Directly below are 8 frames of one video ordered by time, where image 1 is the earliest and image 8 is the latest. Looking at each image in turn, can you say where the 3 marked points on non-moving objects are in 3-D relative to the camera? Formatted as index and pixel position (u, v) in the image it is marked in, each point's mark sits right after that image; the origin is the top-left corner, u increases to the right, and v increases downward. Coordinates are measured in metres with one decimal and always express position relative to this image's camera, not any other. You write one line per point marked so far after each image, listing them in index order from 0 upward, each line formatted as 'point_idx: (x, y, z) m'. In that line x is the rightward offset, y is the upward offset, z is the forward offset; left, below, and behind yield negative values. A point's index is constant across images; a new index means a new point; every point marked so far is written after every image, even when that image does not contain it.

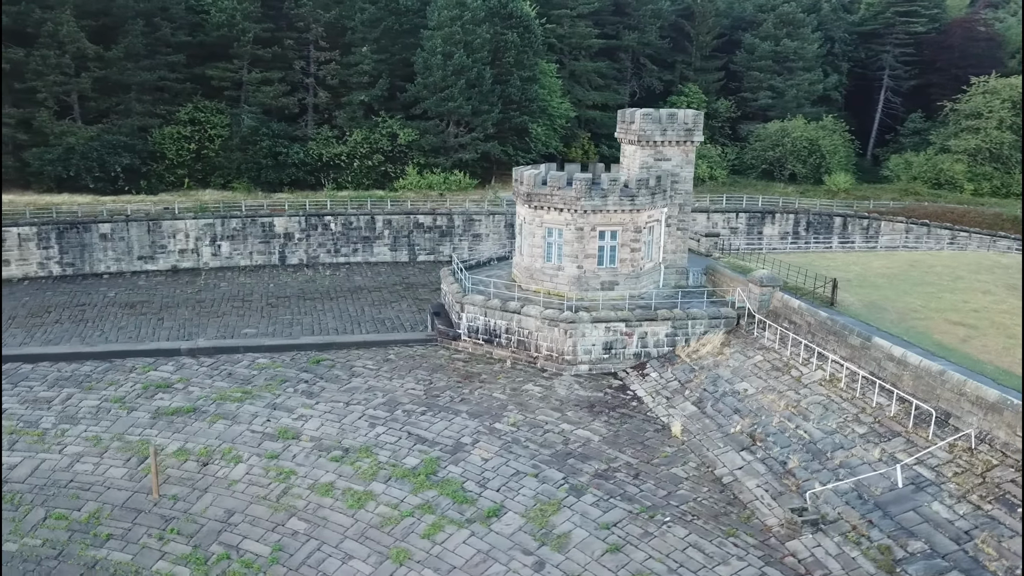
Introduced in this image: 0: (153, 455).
0: (-7.4, -3.4, +16.5) m
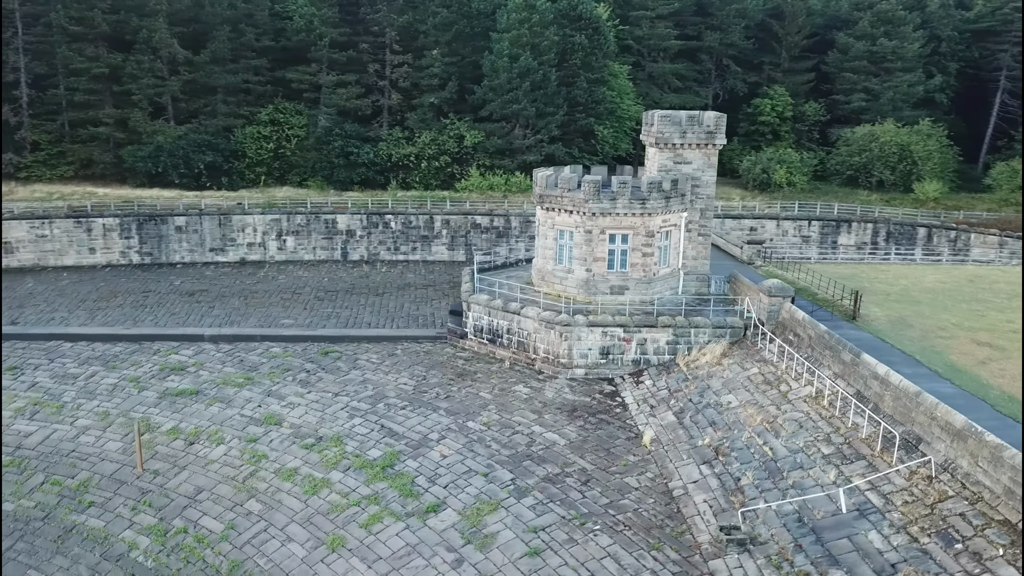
0: (-8.0, -3.2, +17.6) m
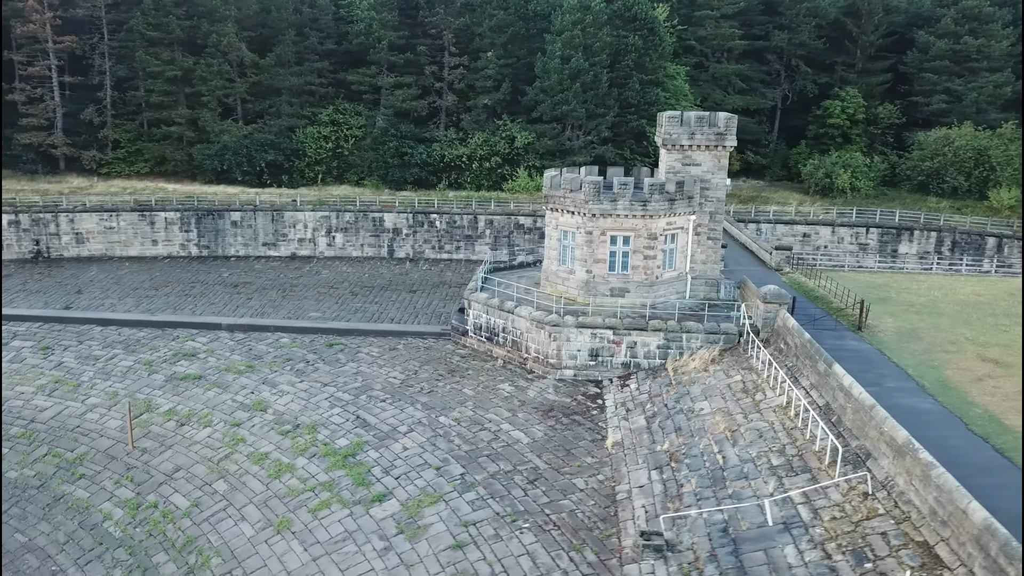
0: (-8.6, -2.9, +18.7) m
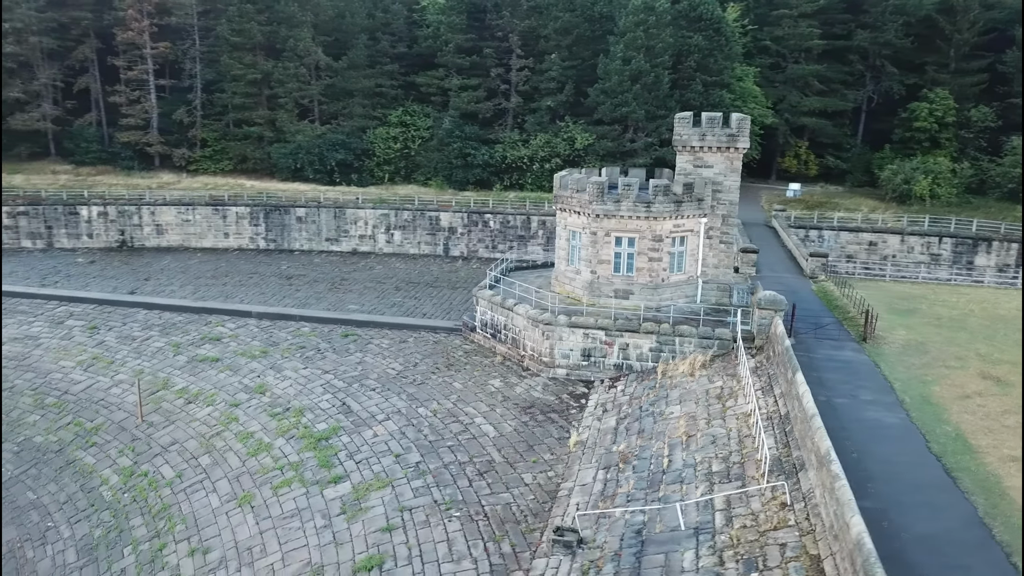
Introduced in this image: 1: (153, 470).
0: (-8.8, -2.6, +20.2) m
1: (-7.6, -3.9, +16.8) m
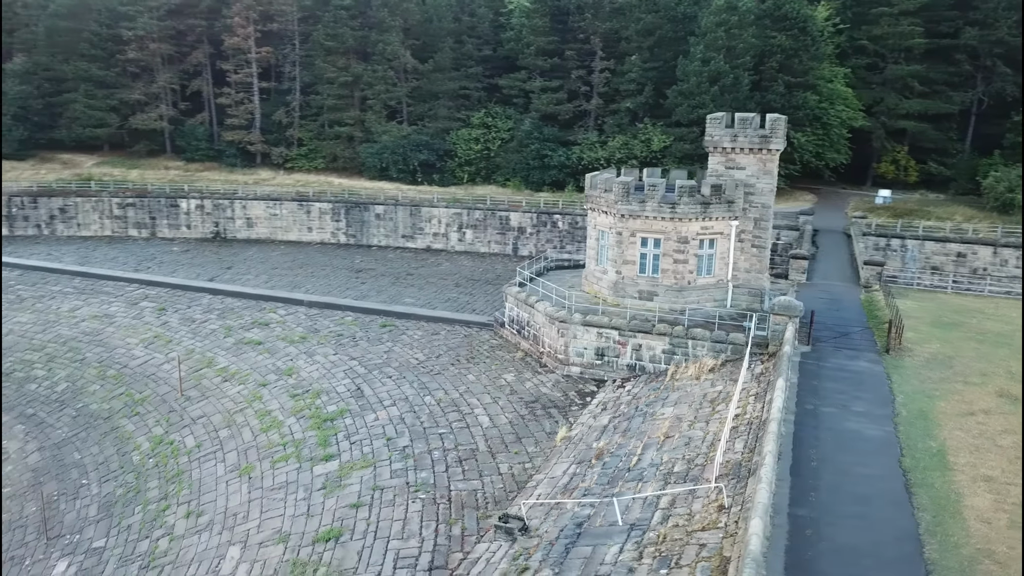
0: (-8.3, -2.2, +21.8) m
1: (-7.7, -3.5, +18.3) m
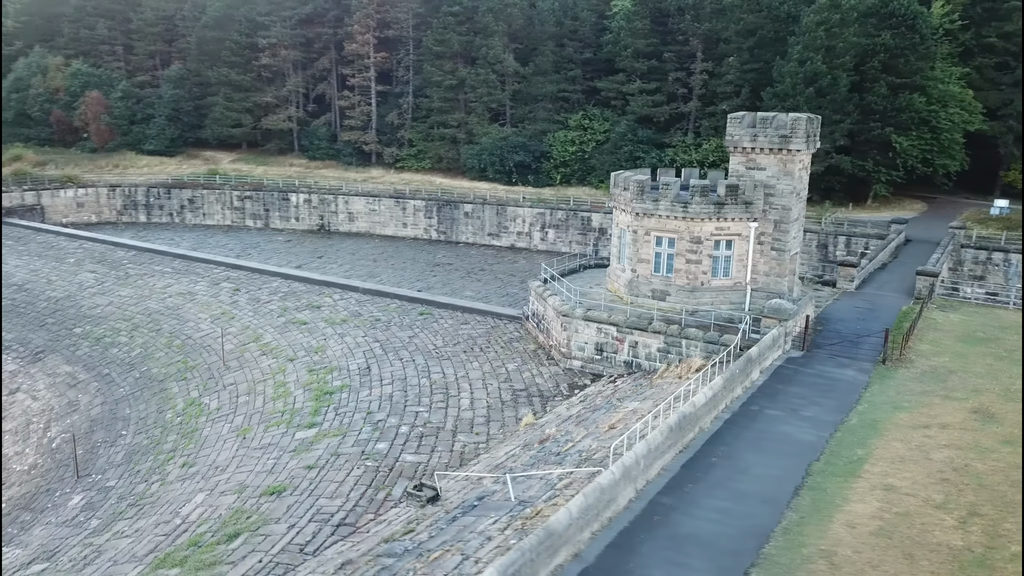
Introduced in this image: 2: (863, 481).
0: (-7.8, -1.6, +24.0) m
1: (-7.8, -2.9, +20.4) m
2: (+5.0, -2.8, +11.4) m
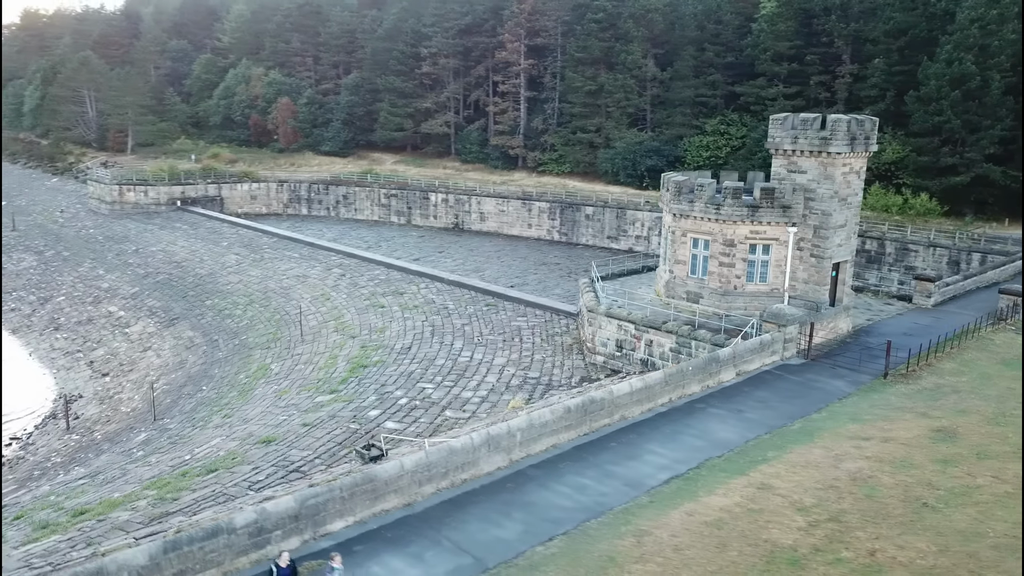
0: (-6.0, -1.1, +26.6) m
1: (-7.0, -2.3, +23.1) m
2: (+3.3, -2.7, +11.3) m
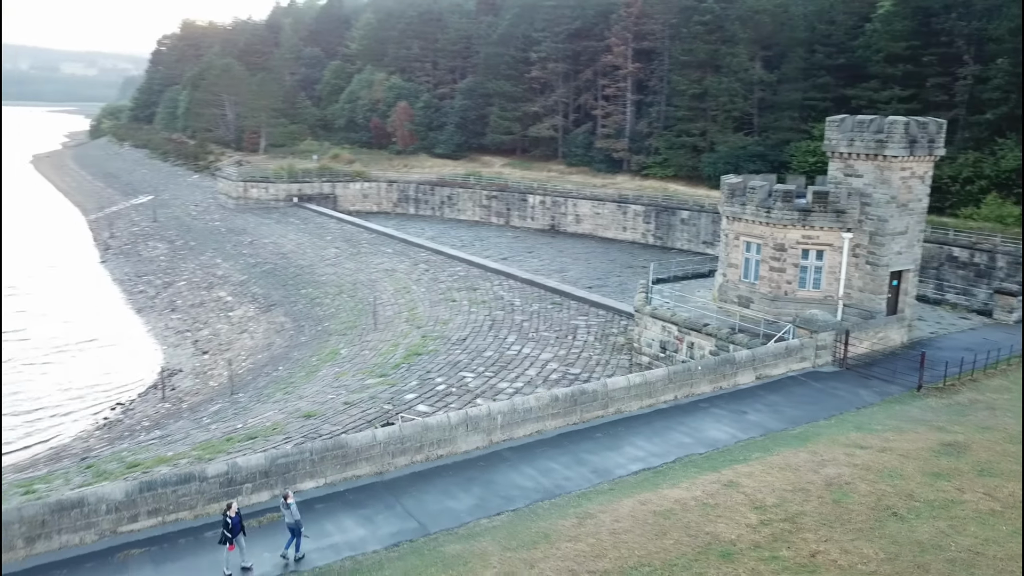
0: (-3.8, -0.8, +28.0) m
1: (-5.3, -2.0, +24.7) m
2: (+2.9, -2.7, +11.3) m
